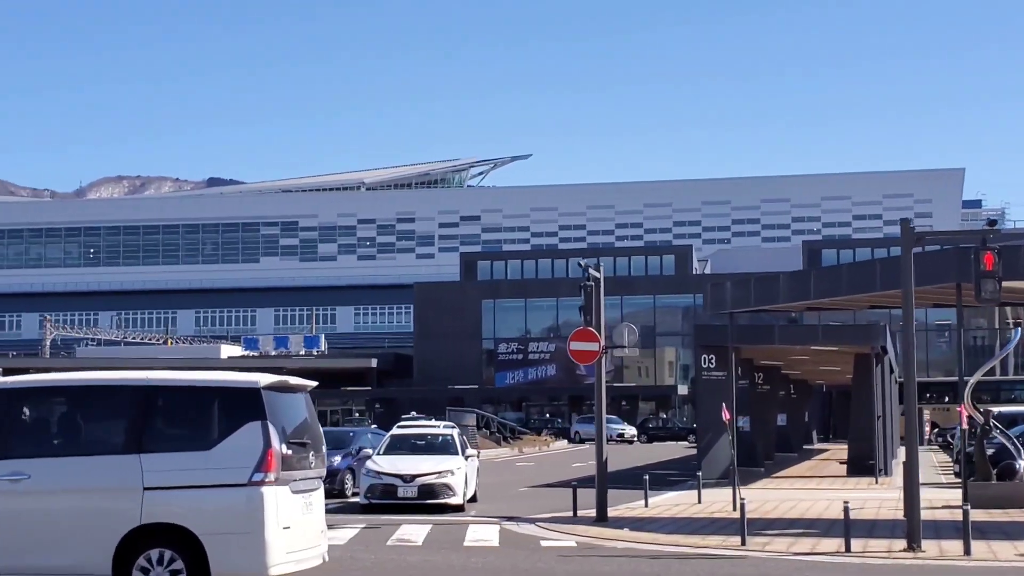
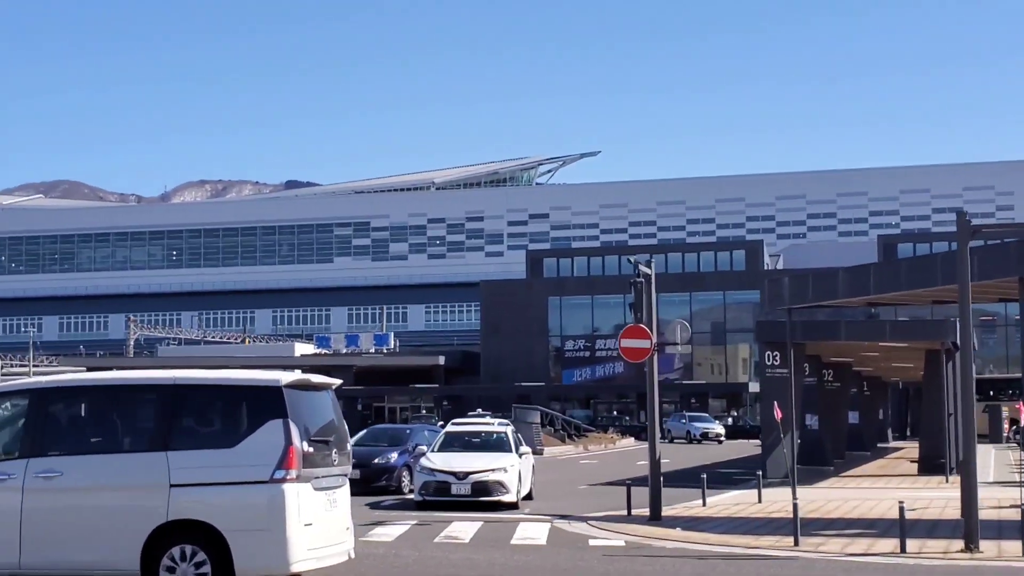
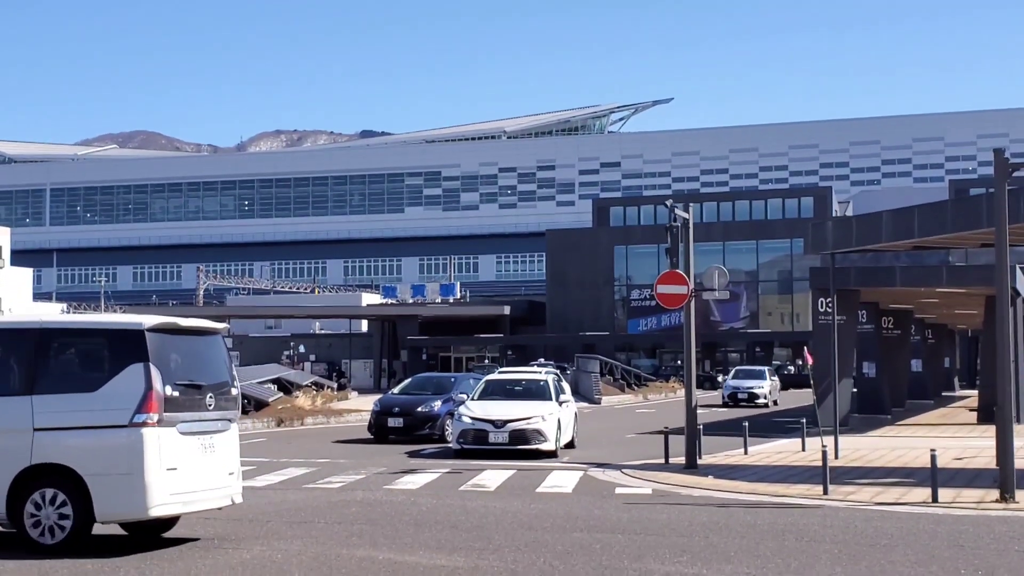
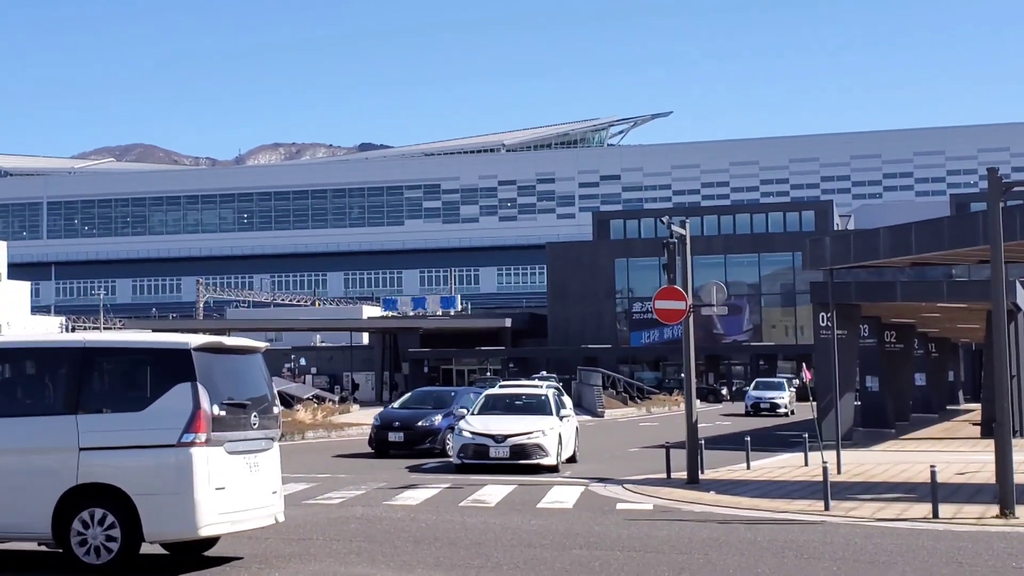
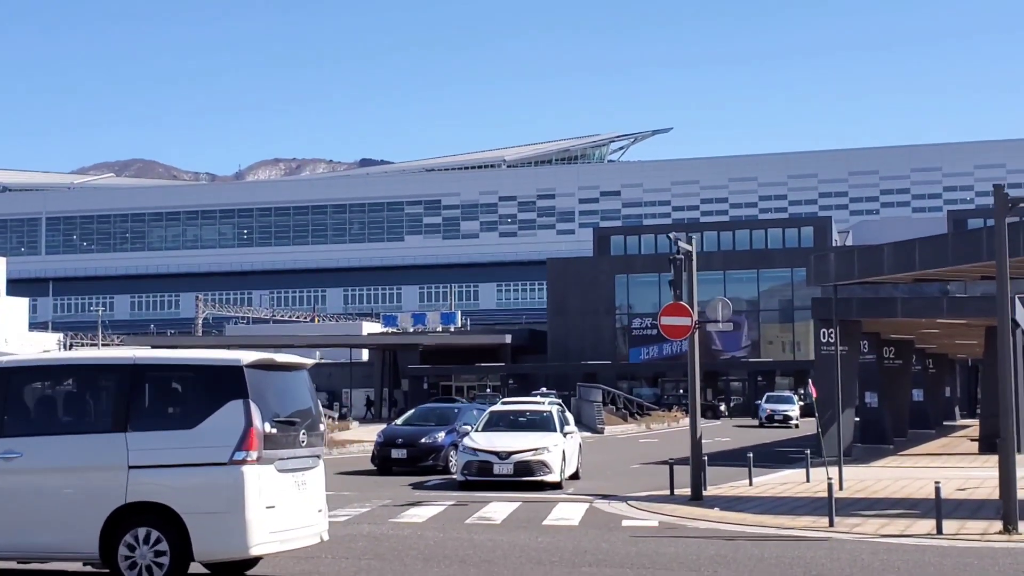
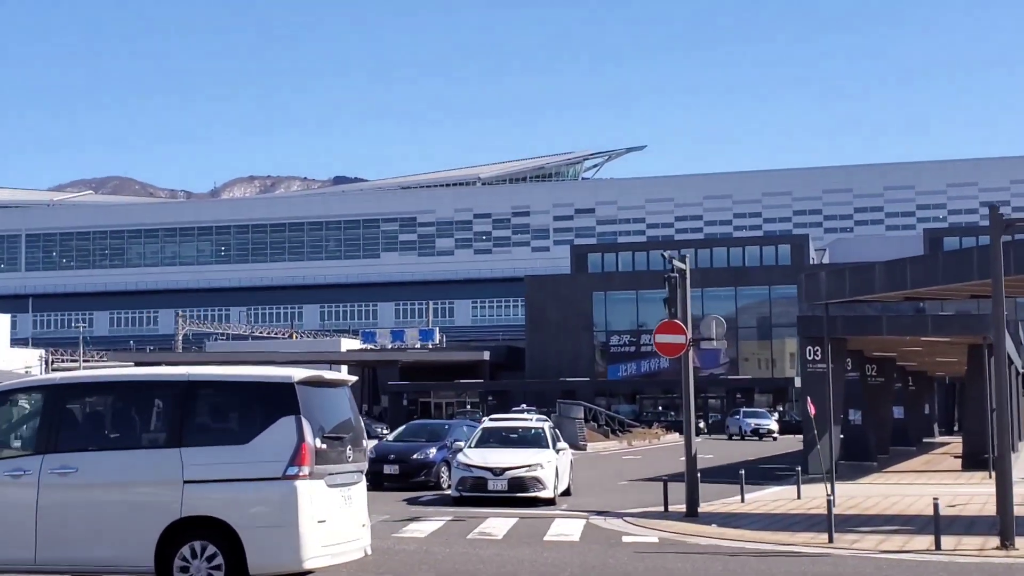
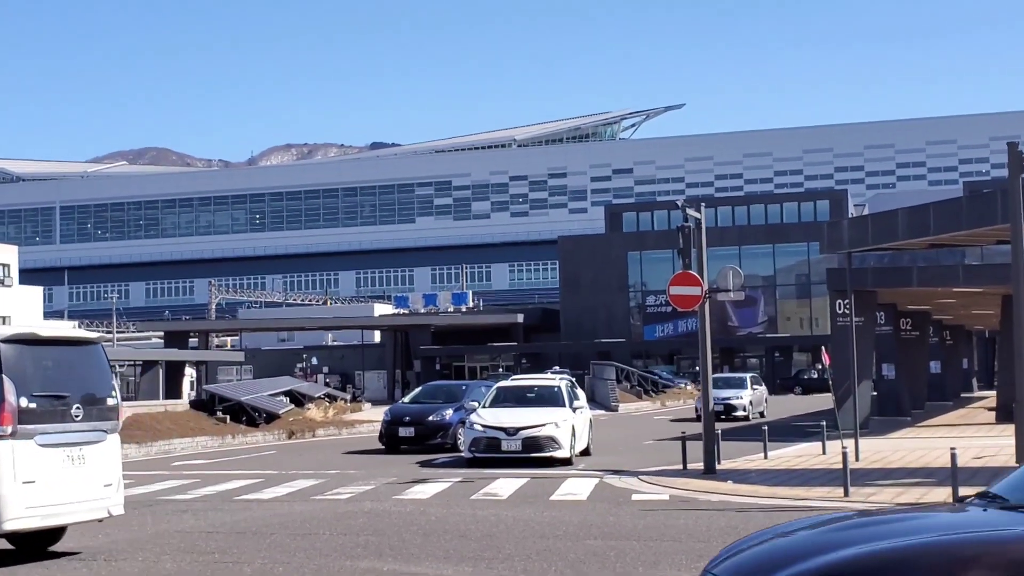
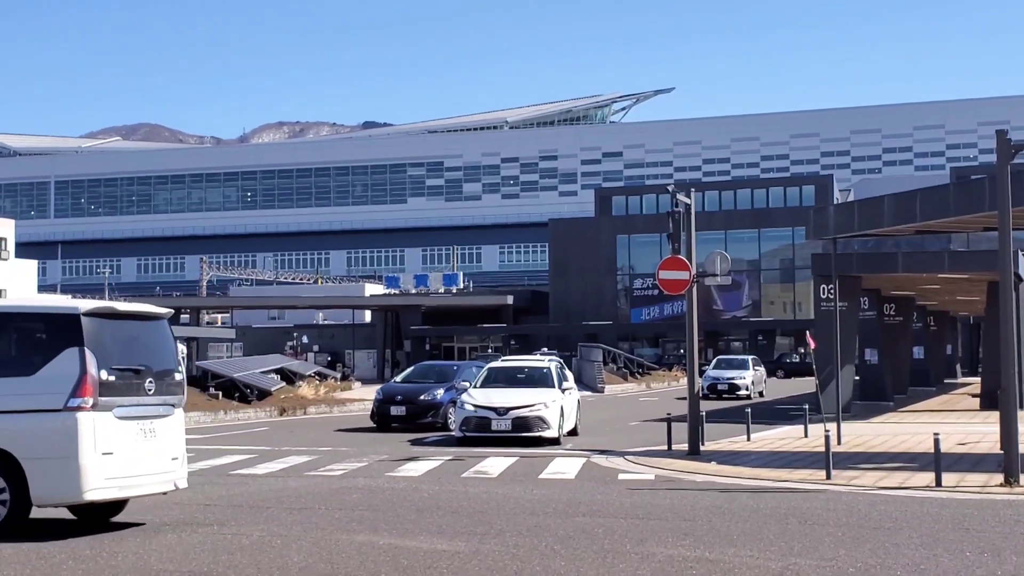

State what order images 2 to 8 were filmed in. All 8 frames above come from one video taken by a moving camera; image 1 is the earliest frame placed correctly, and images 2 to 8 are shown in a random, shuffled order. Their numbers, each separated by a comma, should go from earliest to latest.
2, 6, 5, 4, 3, 8, 7
